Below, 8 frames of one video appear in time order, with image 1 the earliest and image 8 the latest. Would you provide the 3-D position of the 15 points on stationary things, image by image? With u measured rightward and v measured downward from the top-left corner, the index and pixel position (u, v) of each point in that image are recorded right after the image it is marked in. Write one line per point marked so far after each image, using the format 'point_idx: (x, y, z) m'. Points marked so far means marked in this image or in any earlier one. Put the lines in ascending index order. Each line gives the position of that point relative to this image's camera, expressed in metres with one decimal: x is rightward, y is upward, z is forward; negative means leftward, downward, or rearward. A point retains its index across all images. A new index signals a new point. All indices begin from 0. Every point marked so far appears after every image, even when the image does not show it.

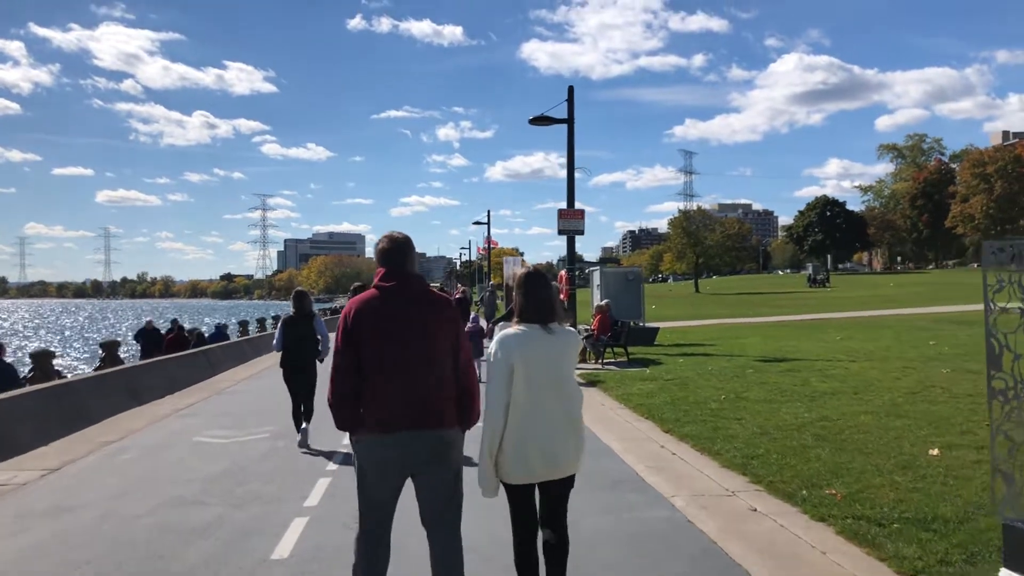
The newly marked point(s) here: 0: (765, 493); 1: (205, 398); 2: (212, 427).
0: (+1.9, -1.5, +7.1) m
1: (-5.0, -1.8, +15.5) m
2: (-3.8, -1.8, +12.1) m
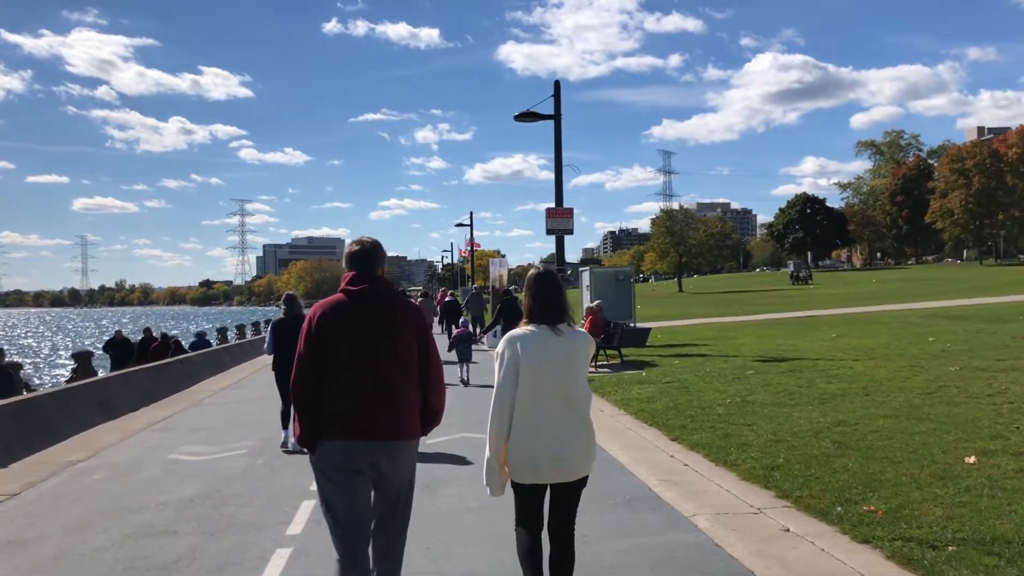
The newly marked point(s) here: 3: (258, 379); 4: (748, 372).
0: (+1.9, -1.5, +6.5) m
1: (-5.2, -1.9, +14.7) m
2: (-3.9, -1.8, +11.3) m
3: (-5.3, -1.9, +19.6) m
4: (+3.7, -1.3, +14.6) m
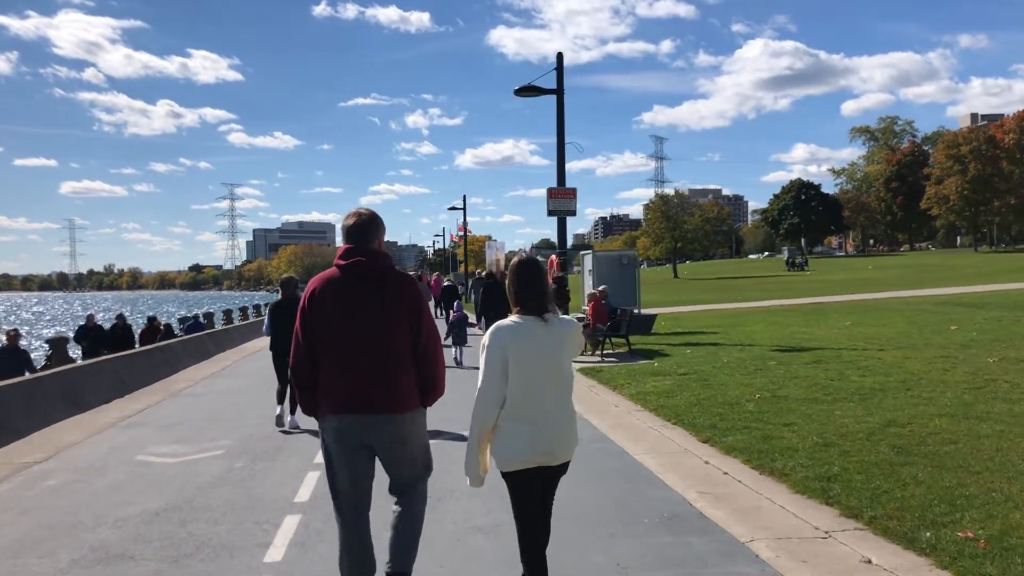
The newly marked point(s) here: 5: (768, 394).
0: (+2.1, -1.4, +5.4) m
1: (-5.1, -1.7, +13.6) m
2: (-3.8, -1.6, +10.2) m
3: (-5.3, -1.6, +18.5) m
4: (+3.7, -1.1, +13.6) m
5: (+2.9, -1.2, +10.7) m
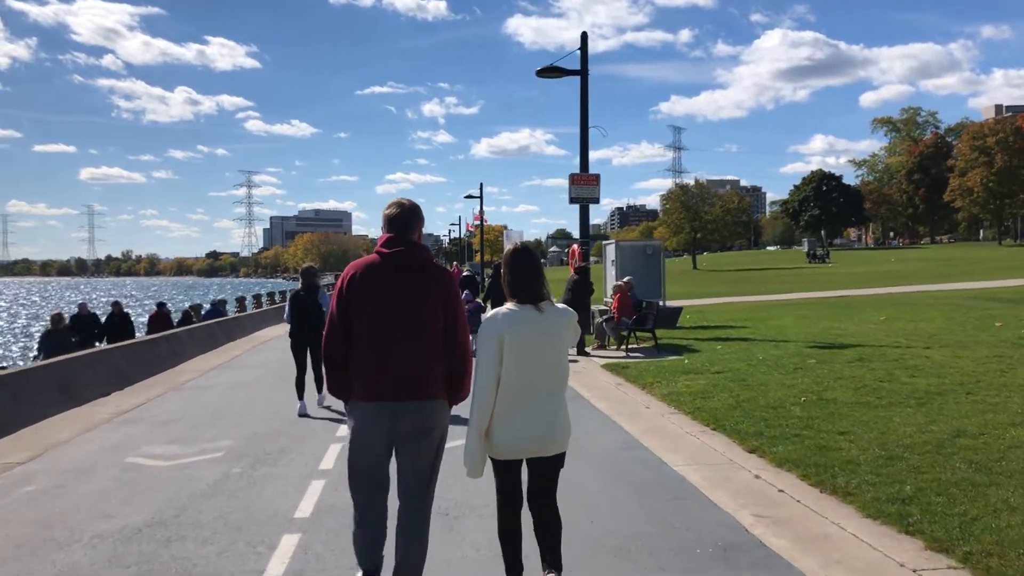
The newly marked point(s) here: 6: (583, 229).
0: (+2.2, -1.4, +4.6) m
1: (-4.9, -1.5, +12.8) m
2: (-3.6, -1.5, +9.5) m
3: (-5.0, -1.4, +17.8) m
4: (+4.0, -1.0, +12.7) m
5: (+3.2, -1.1, +9.8) m
6: (+1.4, +1.2, +18.6) m
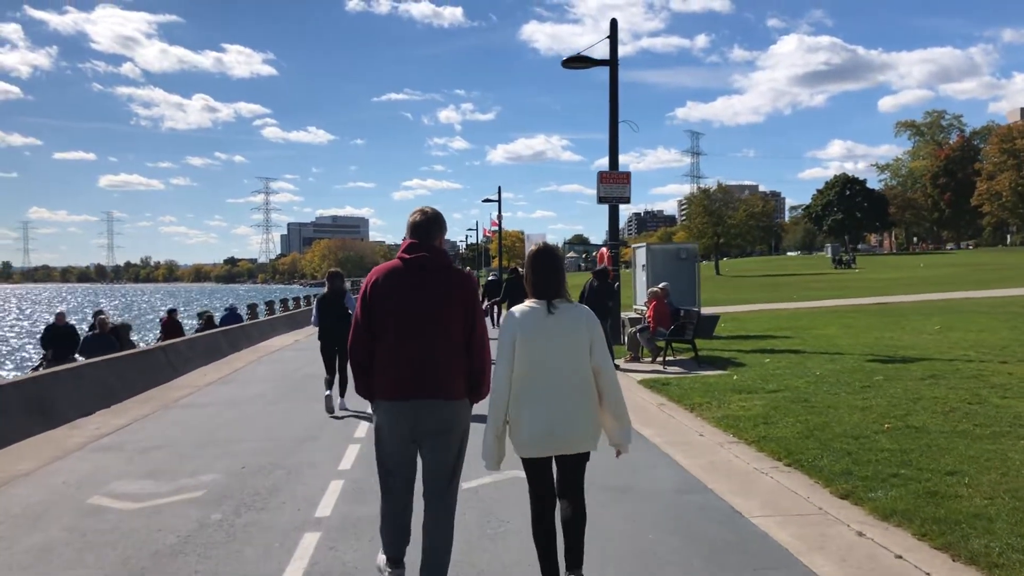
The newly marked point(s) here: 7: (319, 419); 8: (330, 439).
0: (+2.4, -1.4, +3.1) m
1: (-4.5, -1.6, +11.5) m
2: (-3.3, -1.6, +8.1) m
3: (-4.5, -1.5, +16.5) m
4: (+4.3, -1.1, +11.3) m
5: (+3.4, -1.2, +8.4) m
6: (+1.8, +1.0, +17.2) m
7: (-2.2, -1.5, +10.7) m
8: (-1.8, -1.5, +9.2) m
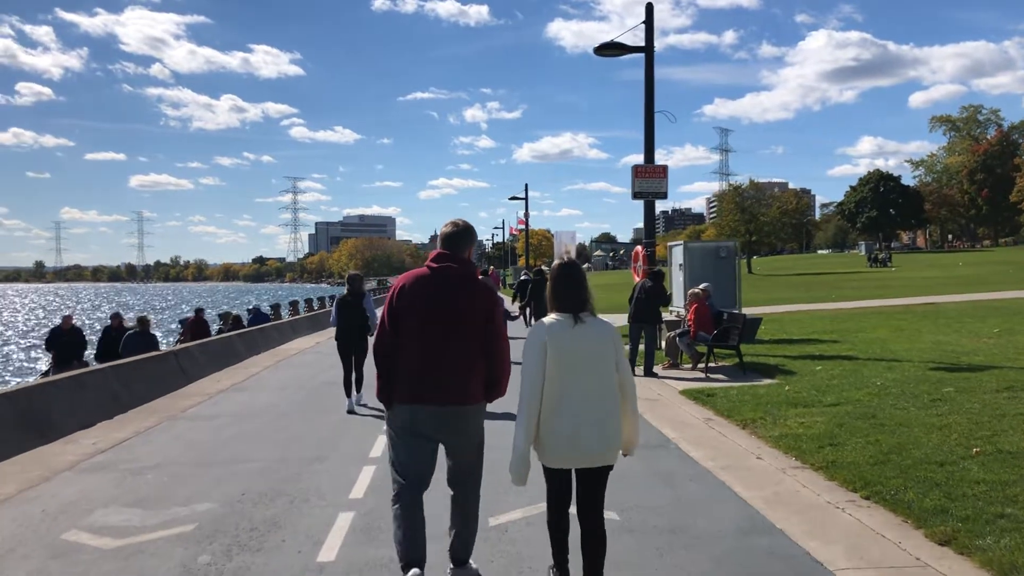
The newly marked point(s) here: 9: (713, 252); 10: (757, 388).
0: (+2.5, -1.5, +2.1) m
1: (-4.2, -1.6, +10.7) m
2: (-3.0, -1.6, +7.3) m
3: (-4.0, -1.5, +15.7) m
4: (+4.7, -1.1, +10.2) m
5: (+3.7, -1.2, +7.4) m
6: (+2.3, +1.0, +16.2) m
7: (-1.9, -1.5, +9.8) m
8: (-1.5, -1.5, +8.3) m
9: (+3.7, +0.7, +17.2) m
10: (+2.9, -1.2, +11.2) m
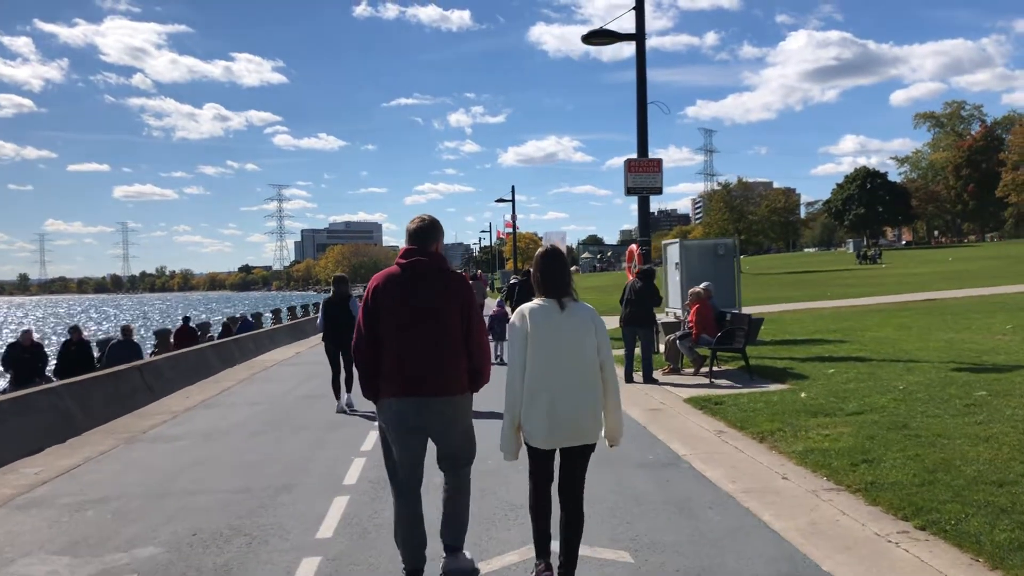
0: (+2.6, -1.4, +1.2) m
1: (-4.3, -1.7, +9.7) m
2: (-3.1, -1.7, +6.3) m
3: (-4.2, -1.6, +14.6) m
4: (+4.6, -1.0, +9.3) m
5: (+3.7, -1.2, +6.5) m
6: (+2.1, +1.0, +15.3) m
7: (-1.9, -1.6, +8.8) m
8: (-1.6, -1.6, +7.3) m
9: (+3.5, +0.7, +16.3) m
10: (+2.8, -1.2, +10.2) m
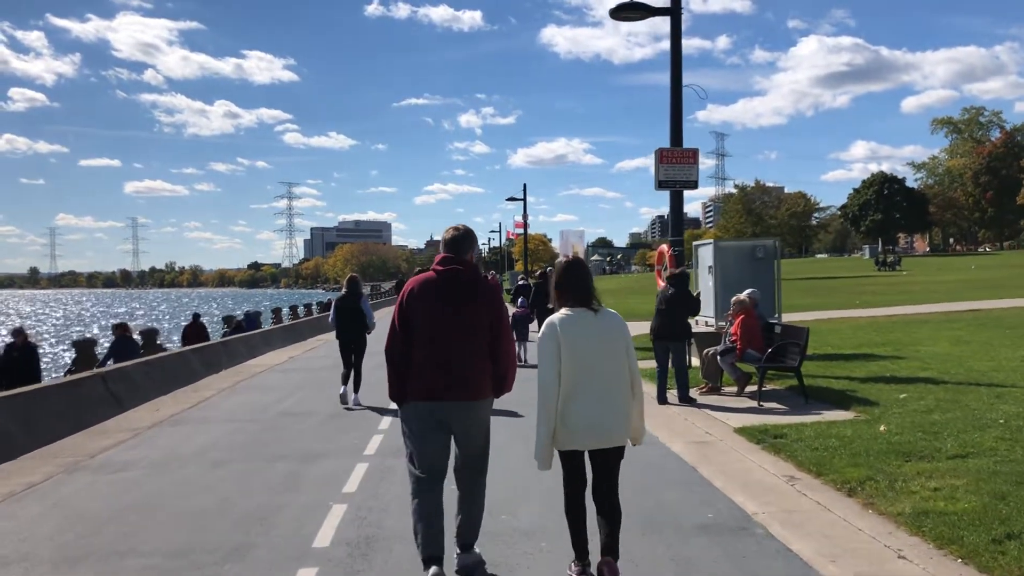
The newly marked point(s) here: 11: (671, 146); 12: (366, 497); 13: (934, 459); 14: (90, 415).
0: (+2.6, -1.5, -0.5) m
1: (-4.1, -1.7, +8.0) m
2: (-3.0, -1.7, +4.6) m
3: (-4.0, -1.6, +12.9) m
4: (+4.7, -1.2, +7.5) m
5: (+3.8, -1.3, +4.7) m
6: (+2.3, +0.9, +13.5) m
7: (-1.8, -1.6, +7.1) m
8: (-1.4, -1.6, +5.6) m
9: (+3.7, +0.6, +14.6) m
10: (+3.0, -1.2, +8.5) m
11: (+2.3, +2.0, +13.4) m
12: (-1.1, -1.5, +7.0) m
13: (+3.2, -1.2, +7.1) m
14: (-5.2, -1.5, +11.7) m
